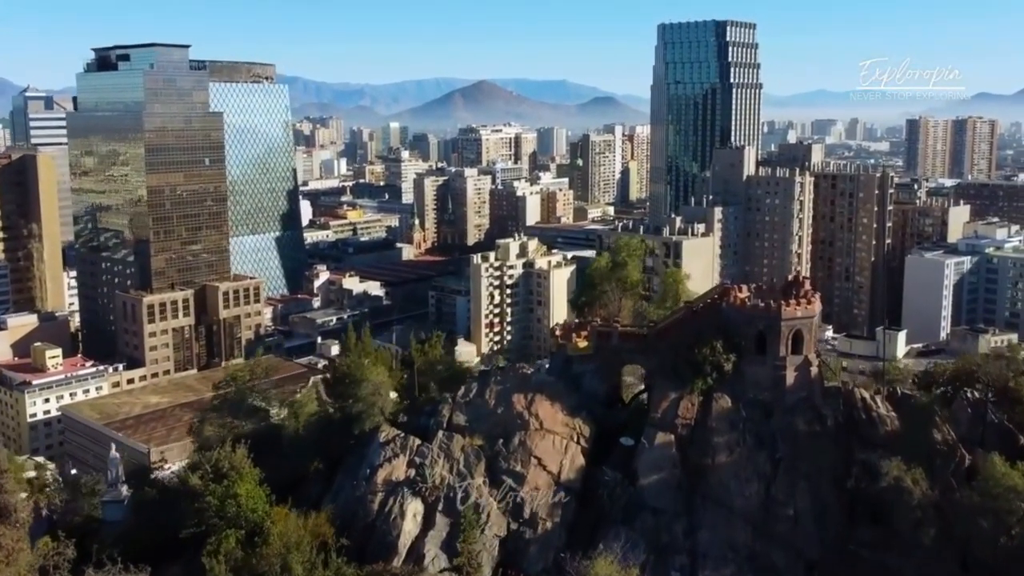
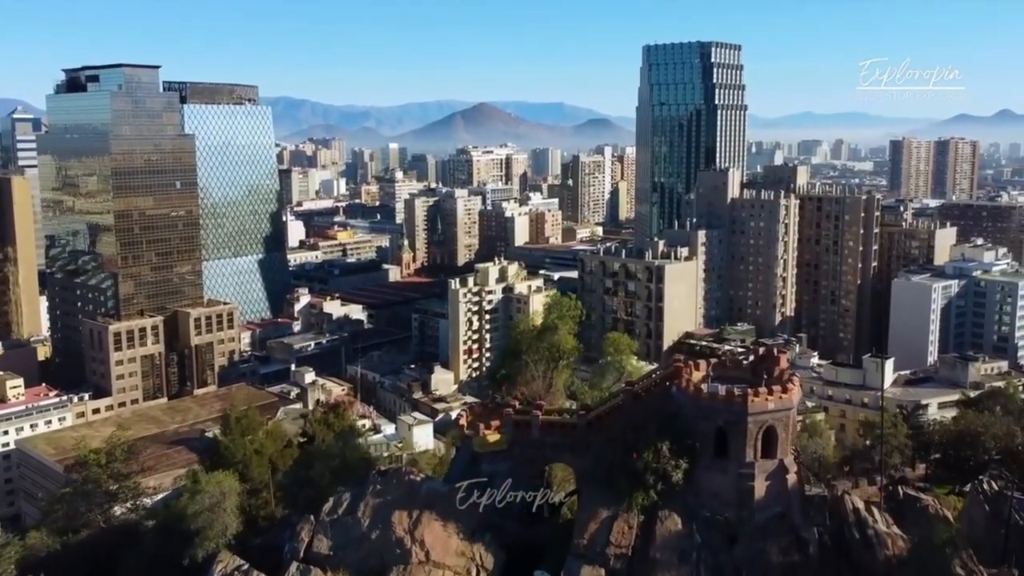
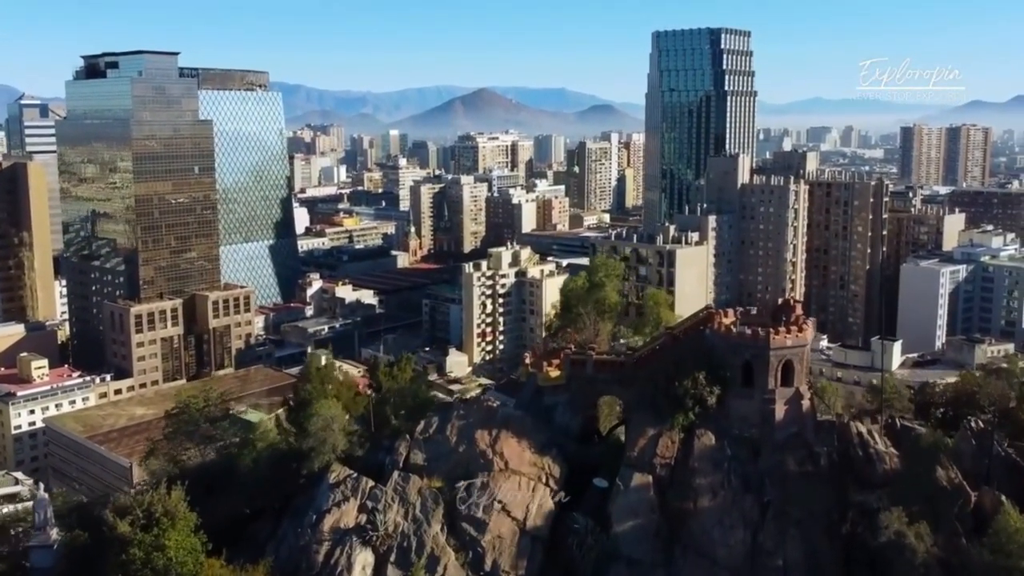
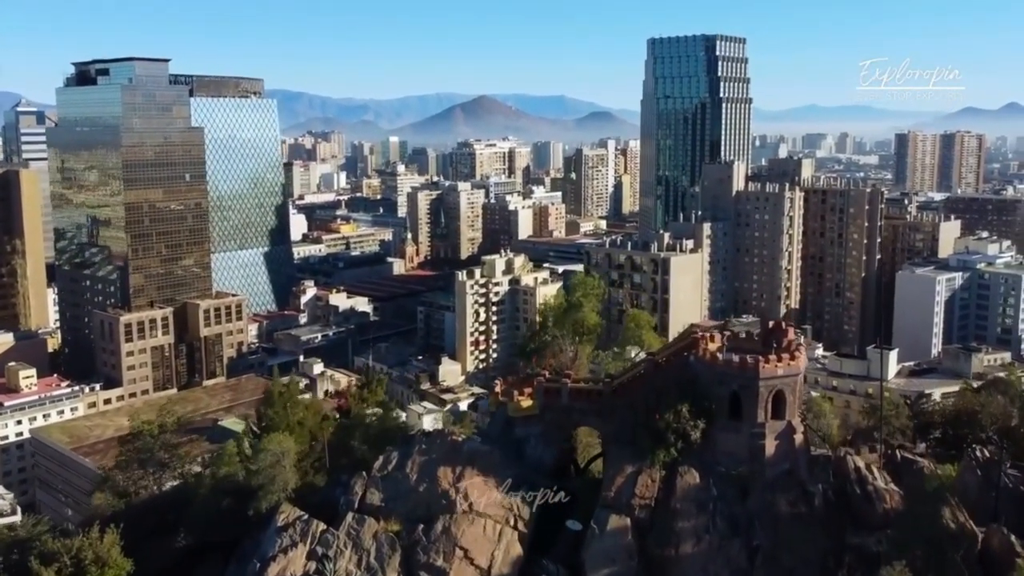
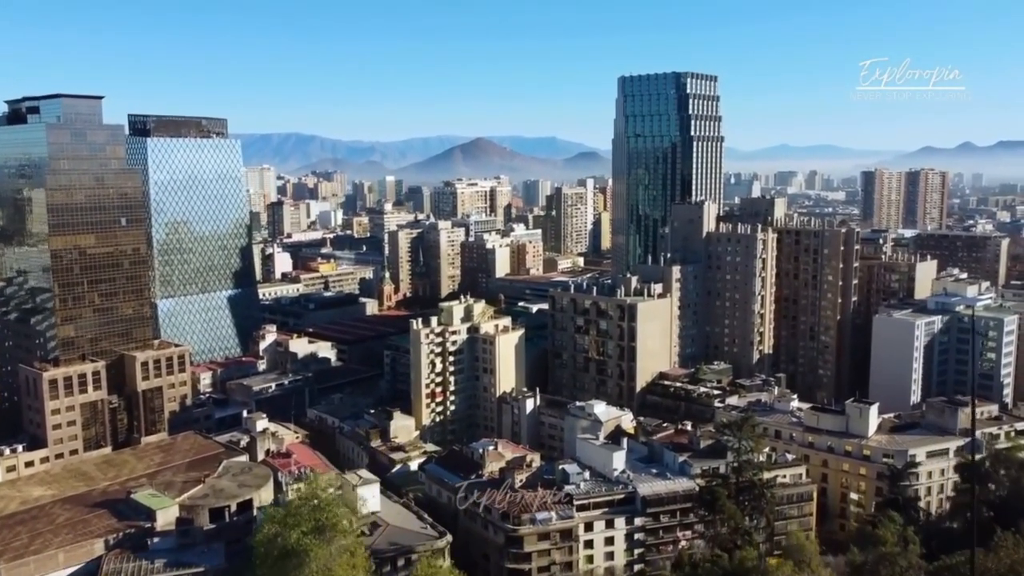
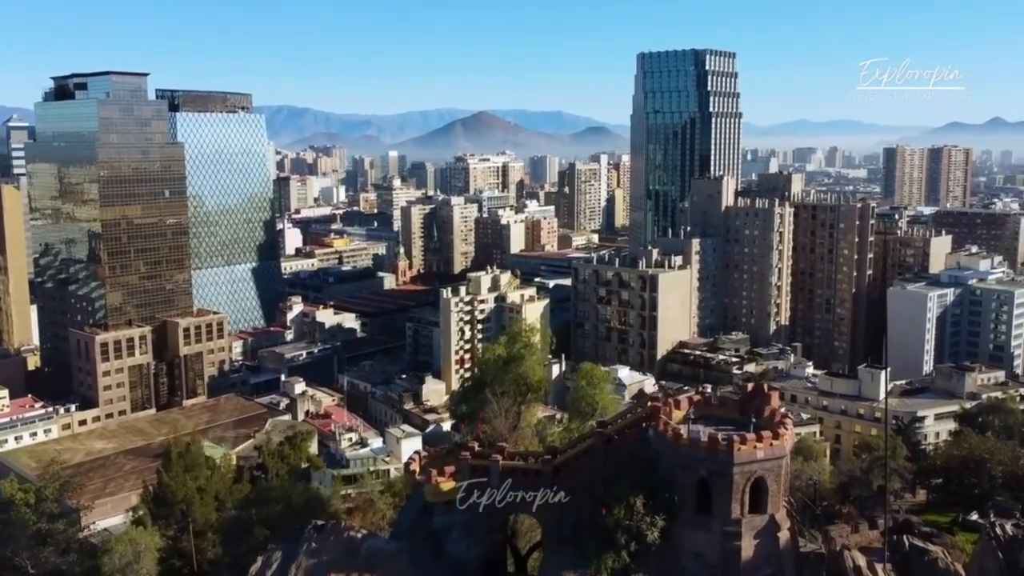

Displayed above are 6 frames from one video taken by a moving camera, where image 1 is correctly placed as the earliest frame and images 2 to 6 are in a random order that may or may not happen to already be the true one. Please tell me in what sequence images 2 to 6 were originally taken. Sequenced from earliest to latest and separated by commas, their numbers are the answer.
3, 4, 2, 6, 5
